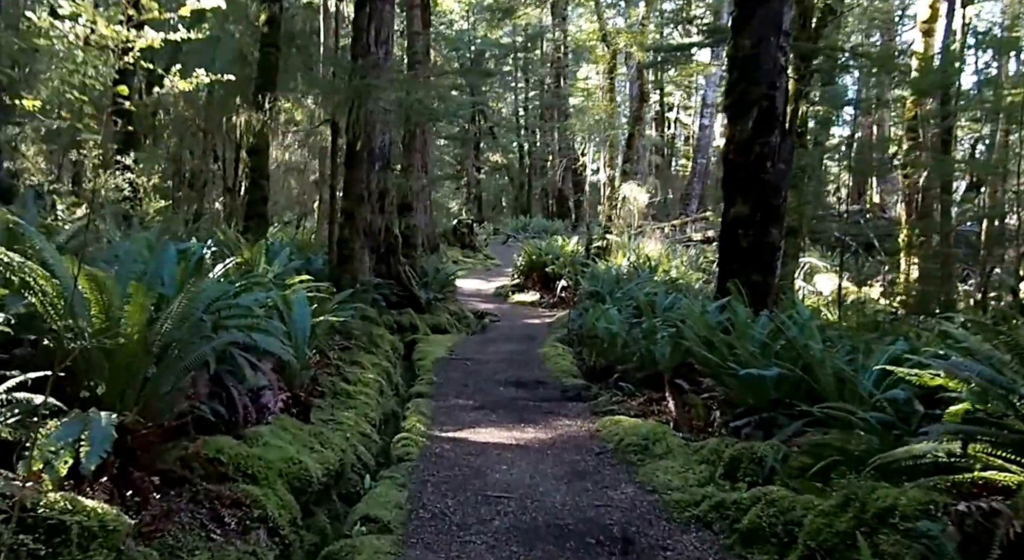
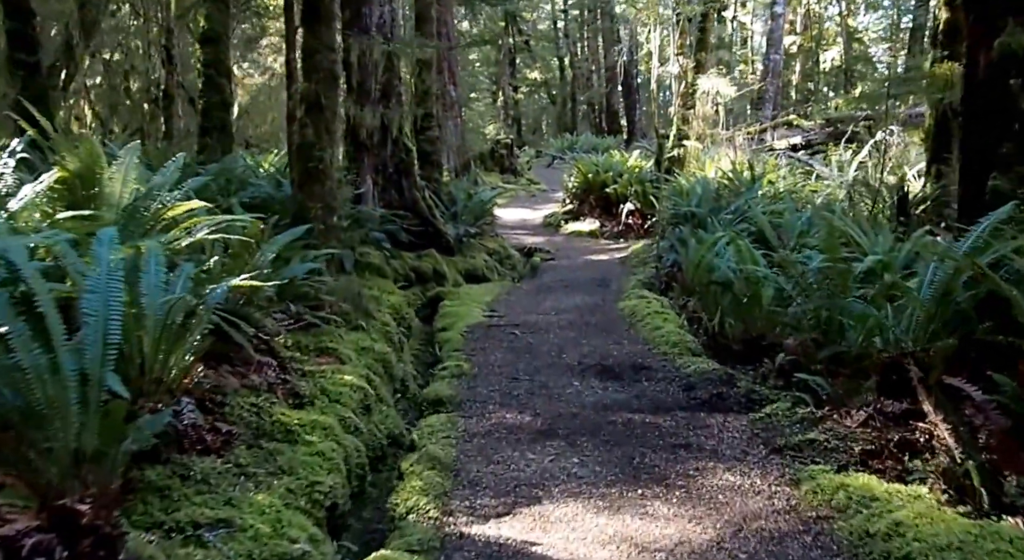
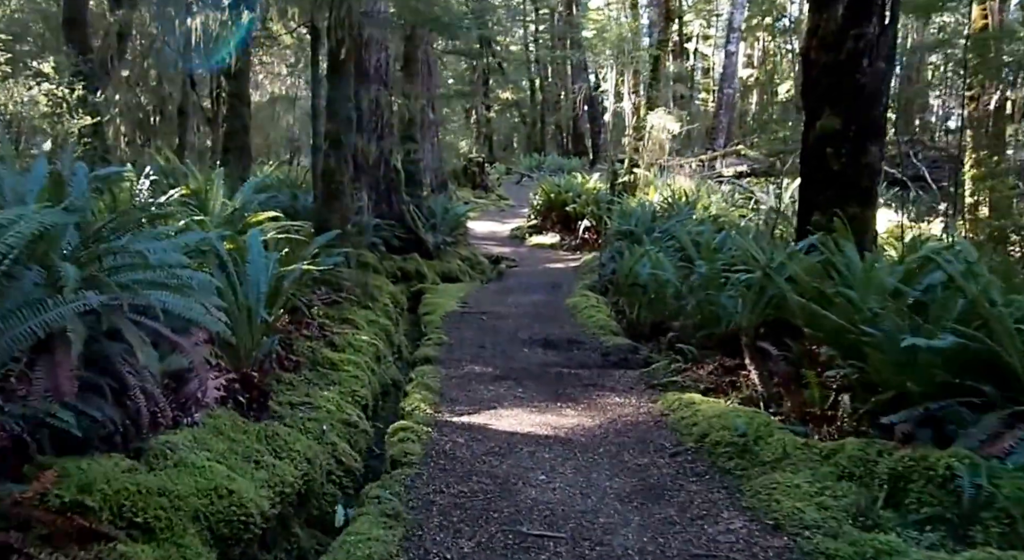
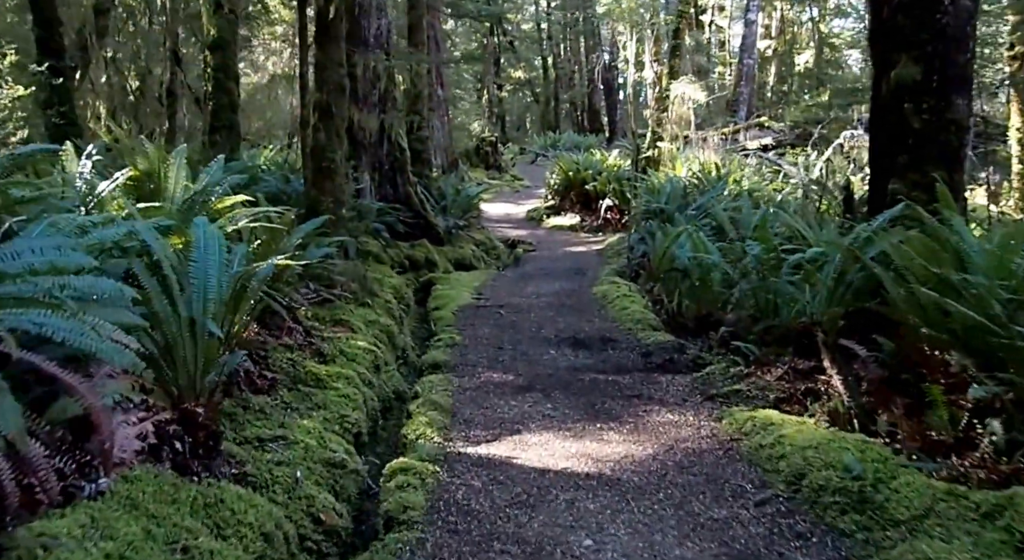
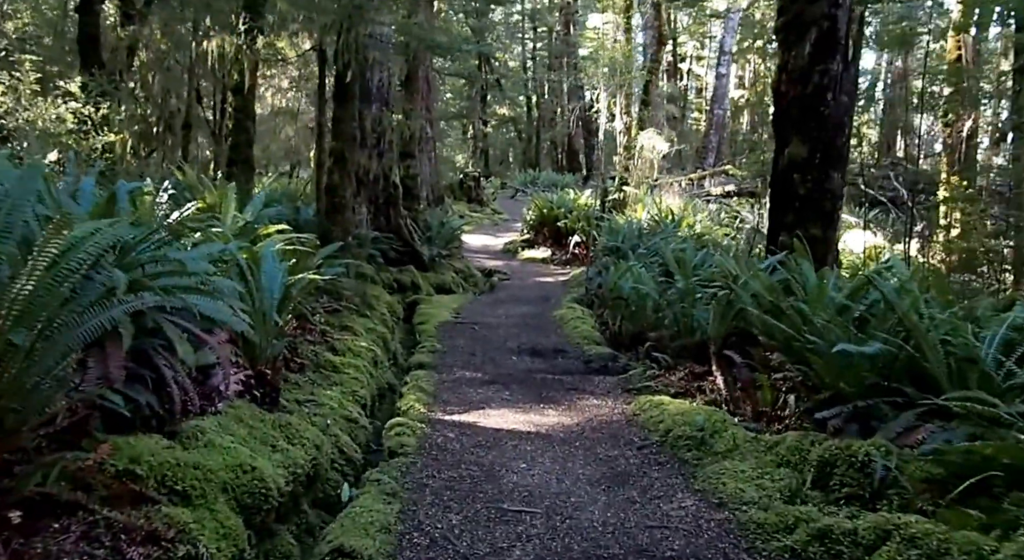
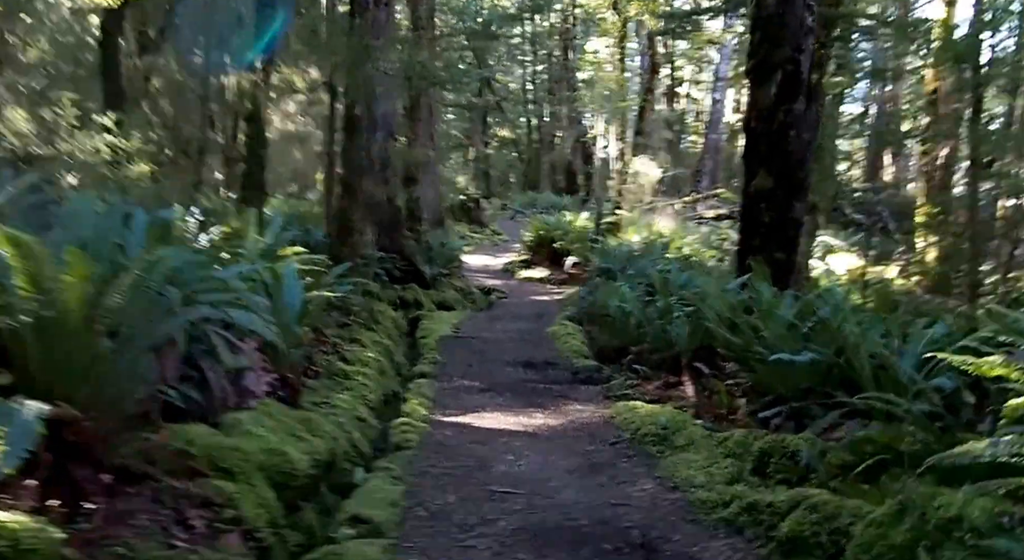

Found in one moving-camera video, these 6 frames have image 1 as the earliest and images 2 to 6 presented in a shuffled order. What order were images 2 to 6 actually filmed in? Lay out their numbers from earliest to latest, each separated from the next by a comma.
6, 5, 3, 4, 2
